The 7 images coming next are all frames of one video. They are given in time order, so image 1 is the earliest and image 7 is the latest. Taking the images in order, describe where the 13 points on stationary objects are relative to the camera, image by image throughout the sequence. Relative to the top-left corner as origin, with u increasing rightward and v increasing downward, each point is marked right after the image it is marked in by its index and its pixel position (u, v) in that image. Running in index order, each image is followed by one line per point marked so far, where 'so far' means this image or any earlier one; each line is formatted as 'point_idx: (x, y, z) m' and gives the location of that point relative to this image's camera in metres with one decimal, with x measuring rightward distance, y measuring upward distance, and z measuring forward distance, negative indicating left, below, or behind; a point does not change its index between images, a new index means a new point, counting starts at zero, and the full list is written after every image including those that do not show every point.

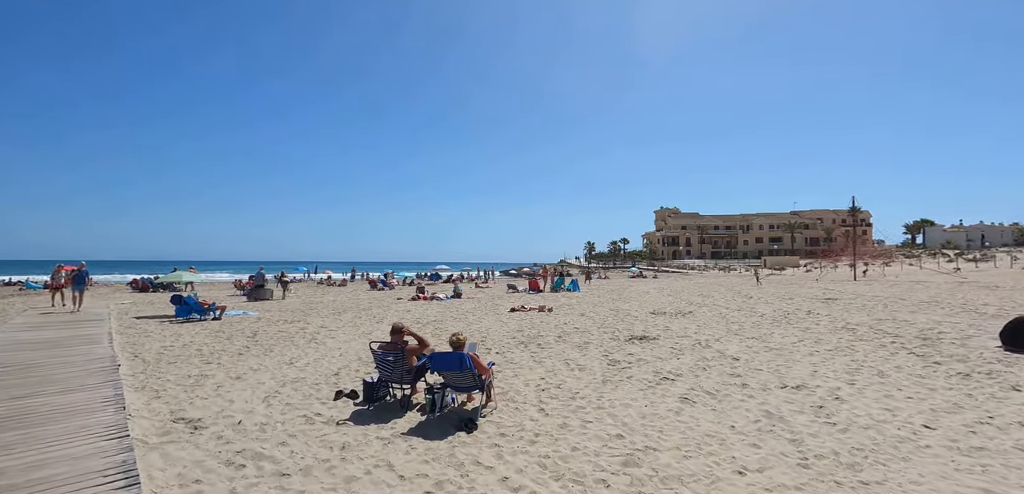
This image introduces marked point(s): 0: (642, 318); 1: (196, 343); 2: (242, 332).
0: (+3.9, -2.1, +13.8) m
1: (-6.5, -2.0, +9.7) m
2: (-6.4, -2.1, +11.2) m
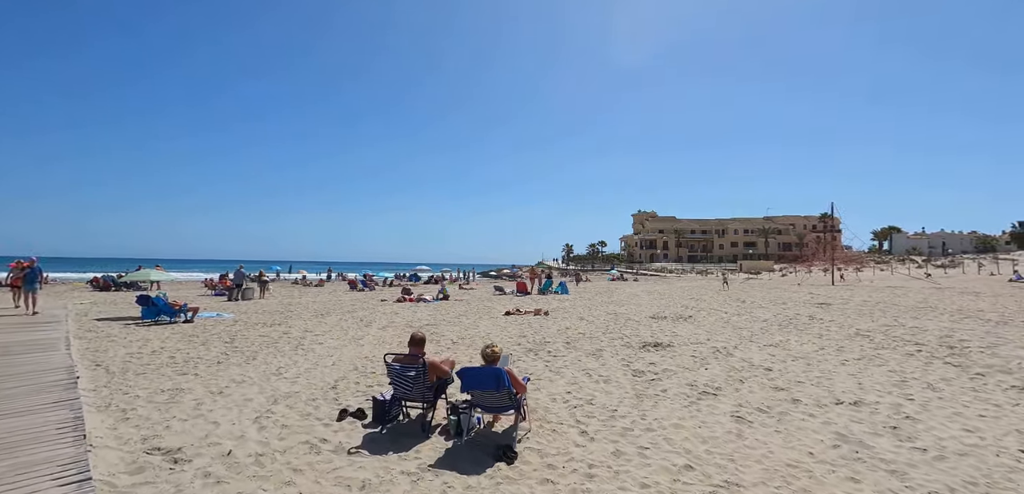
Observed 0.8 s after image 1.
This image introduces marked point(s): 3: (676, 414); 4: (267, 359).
0: (+3.8, -2.2, +13.3) m
1: (-6.4, -1.9, +8.7) m
2: (-6.4, -2.0, +10.2) m
3: (+1.8, -1.9, +5.2) m
4: (-4.1, -1.9, +7.9) m
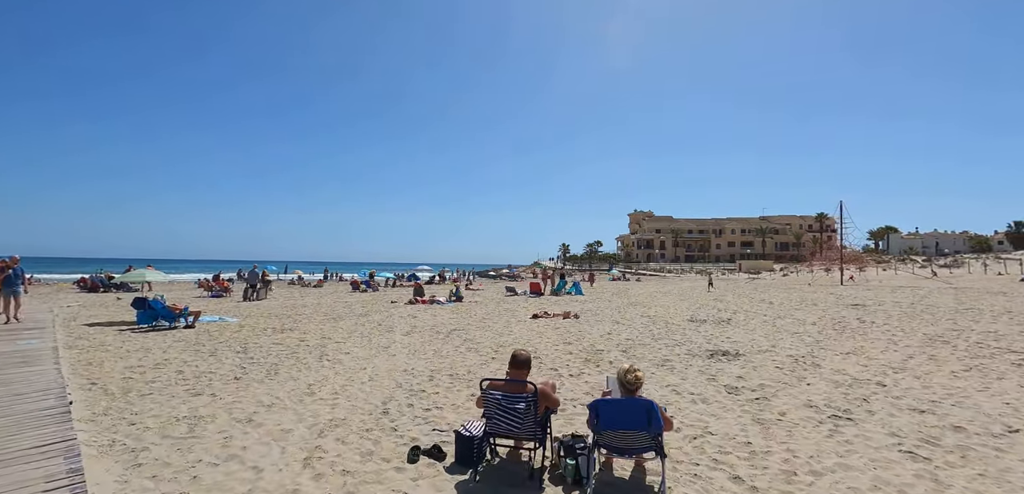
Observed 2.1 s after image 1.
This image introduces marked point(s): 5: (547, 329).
0: (+4.7, -2.1, +12.3) m
1: (-5.4, -1.8, +7.5) m
2: (-5.4, -1.9, +9.0) m
3: (+2.8, -1.8, +4.2) m
4: (-3.2, -1.9, +6.8) m
5: (+0.9, -2.0, +11.7) m
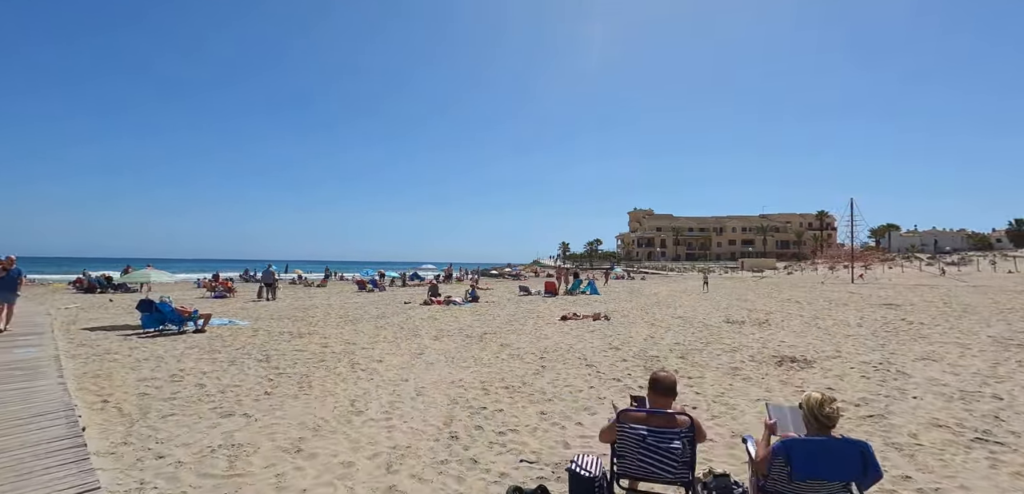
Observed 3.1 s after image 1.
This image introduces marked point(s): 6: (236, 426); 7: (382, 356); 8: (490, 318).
0: (+5.5, -2.0, +11.6) m
1: (-4.6, -1.8, +6.7) m
2: (-4.6, -1.9, +8.2) m
3: (+3.7, -1.8, +3.5) m
4: (-2.3, -1.8, +6.0) m
5: (+1.7, -2.0, +10.9) m
6: (-2.7, -1.7, +4.6) m
7: (-2.3, -1.9, +8.3) m
8: (-0.6, -2.1, +13.7) m
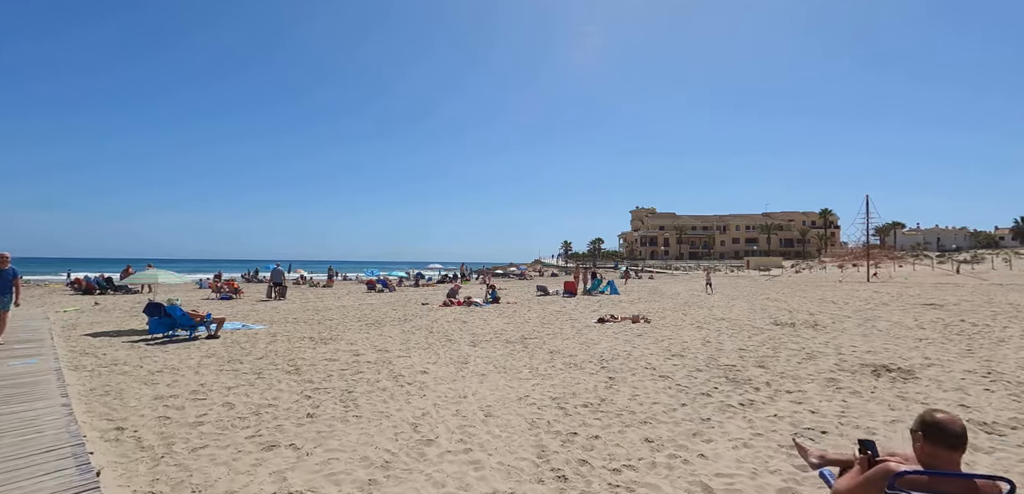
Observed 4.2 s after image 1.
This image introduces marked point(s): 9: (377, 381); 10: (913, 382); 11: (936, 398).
0: (+6.3, -2.0, +10.8) m
1: (-3.7, -1.8, +5.8) m
2: (-3.7, -1.8, +7.3) m
3: (+4.6, -1.7, +2.6) m
4: (-1.4, -1.8, +5.2) m
5: (+2.6, -1.9, +10.1) m
6: (-1.8, -1.7, +3.7) m
7: (-1.4, -1.9, +7.4) m
8: (+0.3, -2.0, +12.8) m
9: (-1.8, -1.8, +6.3) m
10: (+5.4, -1.8, +6.3) m
11: (+5.0, -1.8, +5.6) m
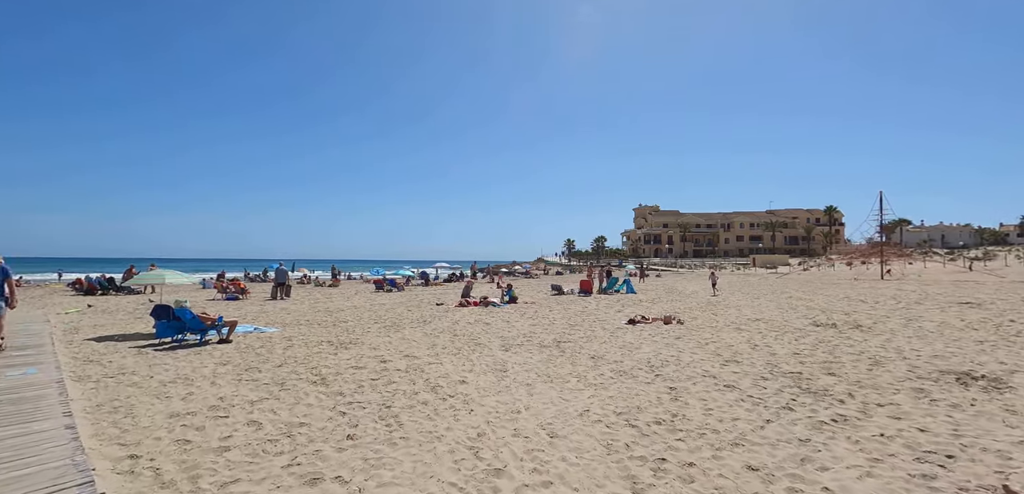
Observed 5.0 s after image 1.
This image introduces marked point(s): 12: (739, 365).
0: (+7.0, -1.9, +10.1) m
1: (-3.0, -1.7, +5.2) m
2: (-3.1, -1.8, +6.7) m
3: (+5.2, -1.7, +2.0) m
4: (-0.8, -1.7, +4.5) m
5: (+3.2, -1.9, +9.4) m
6: (-1.2, -1.7, +3.1) m
7: (-0.8, -1.8, +6.8) m
8: (+0.9, -1.9, +12.2) m
9: (-1.2, -1.8, +5.7) m
10: (+6.0, -1.7, +5.7) m
11: (+5.6, -1.7, +5.0) m
12: (+3.5, -1.8, +7.2) m
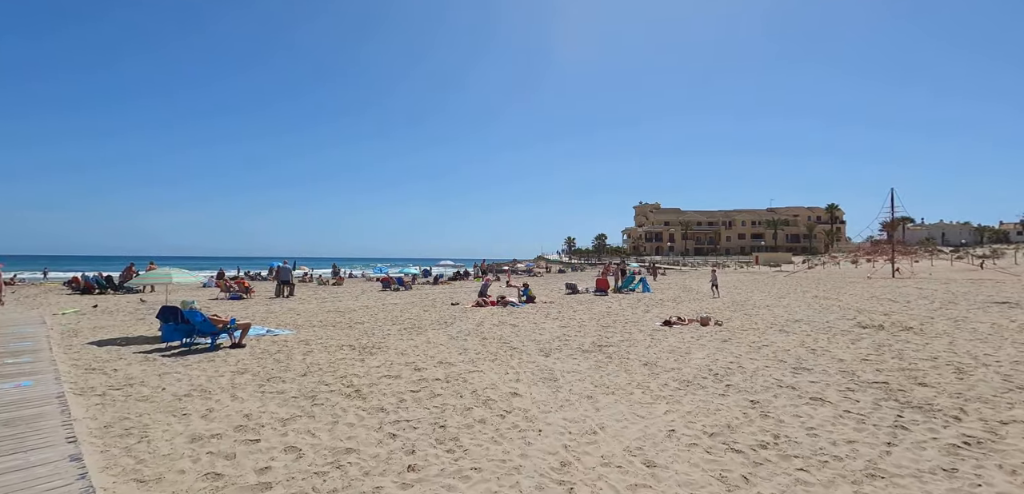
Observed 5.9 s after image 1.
0: (+7.6, -1.8, +9.5) m
1: (-2.4, -1.7, +4.5) m
2: (-2.4, -1.7, +6.0) m
3: (+6.0, -1.6, +1.3) m
4: (-0.1, -1.7, +3.8) m
5: (+3.9, -1.8, +8.8) m
6: (-0.4, -1.6, +2.4) m
7: (-0.1, -1.8, +6.1) m
8: (+1.6, -1.8, +11.5) m
9: (-0.5, -1.7, +5.0) m
10: (+6.7, -1.7, +5.0) m
11: (+6.3, -1.7, +4.3) m
12: (+4.2, -1.8, +6.6) m
